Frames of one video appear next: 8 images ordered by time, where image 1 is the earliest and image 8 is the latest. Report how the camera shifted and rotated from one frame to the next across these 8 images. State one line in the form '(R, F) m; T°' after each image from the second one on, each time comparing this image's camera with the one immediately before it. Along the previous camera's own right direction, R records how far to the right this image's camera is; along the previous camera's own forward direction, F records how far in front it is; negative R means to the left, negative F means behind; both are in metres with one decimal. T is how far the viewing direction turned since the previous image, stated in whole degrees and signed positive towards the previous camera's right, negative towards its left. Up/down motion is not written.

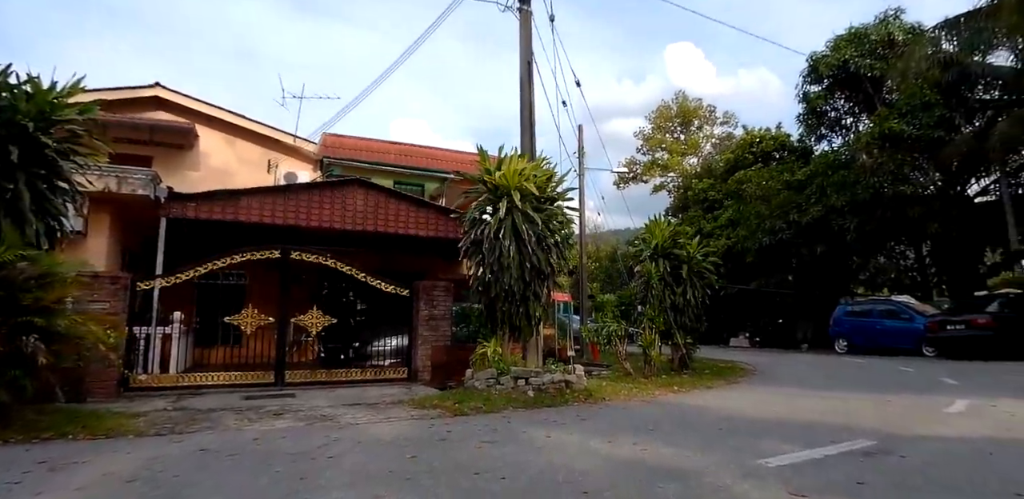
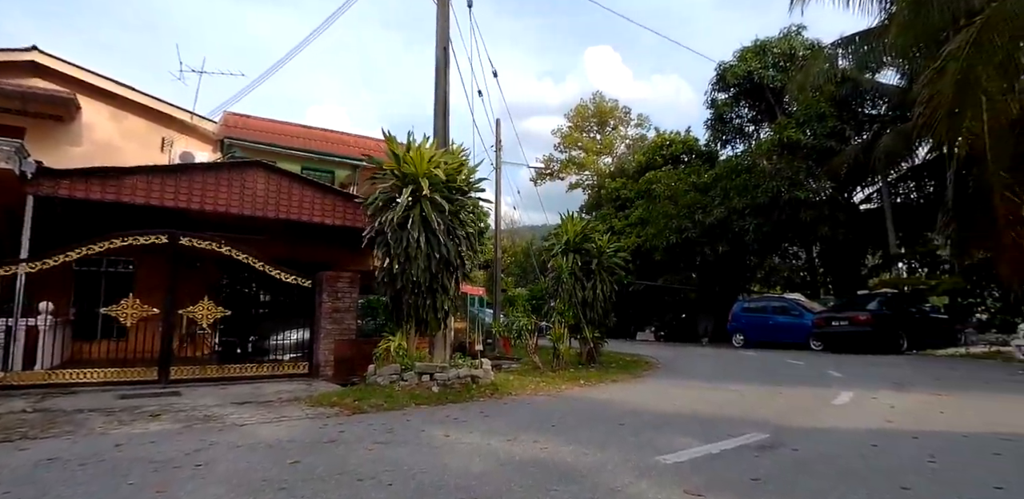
(+0.3, +0.6) m; +8°
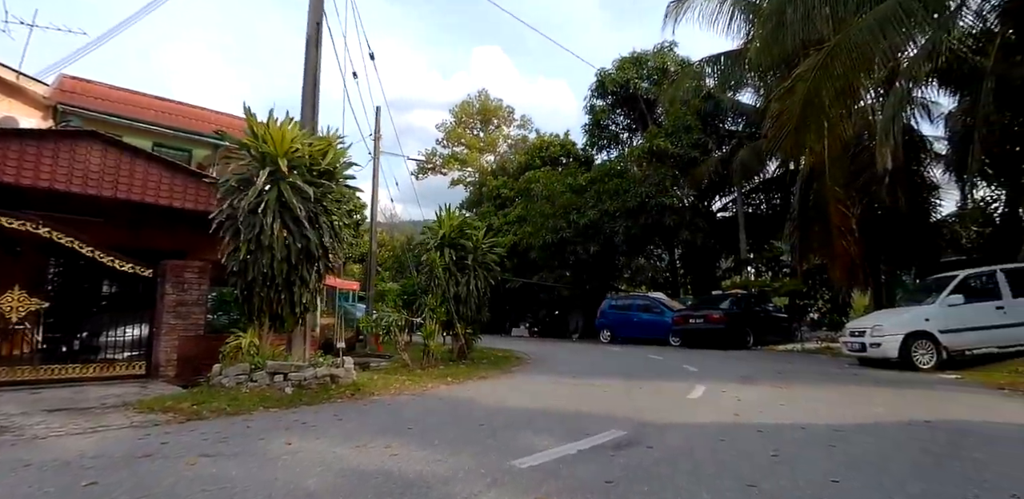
(+0.3, +0.6) m; +12°
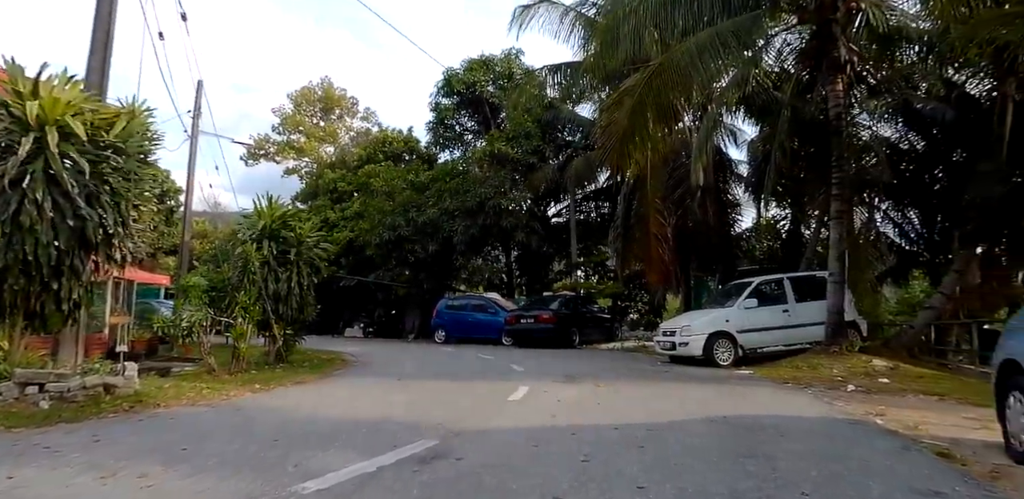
(+0.4, +0.6) m; +16°
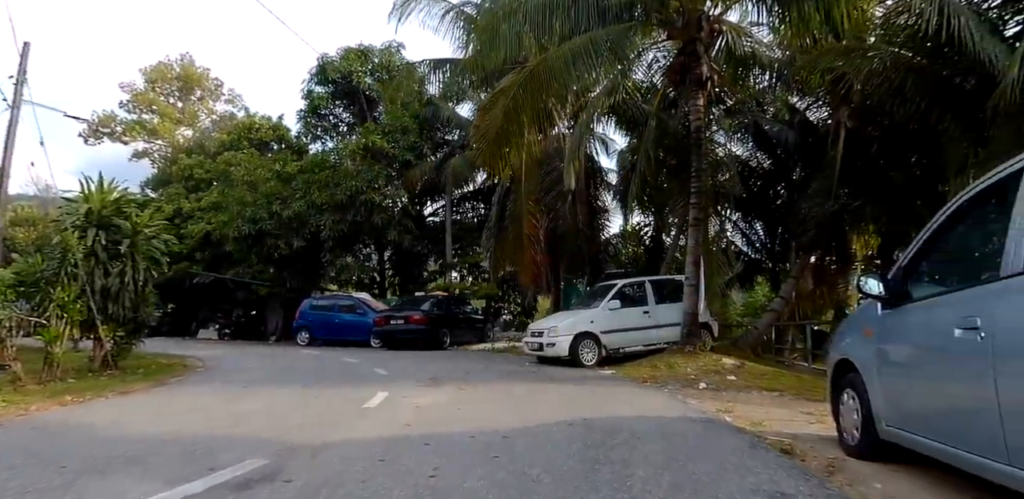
(+0.2, +0.4) m; +12°
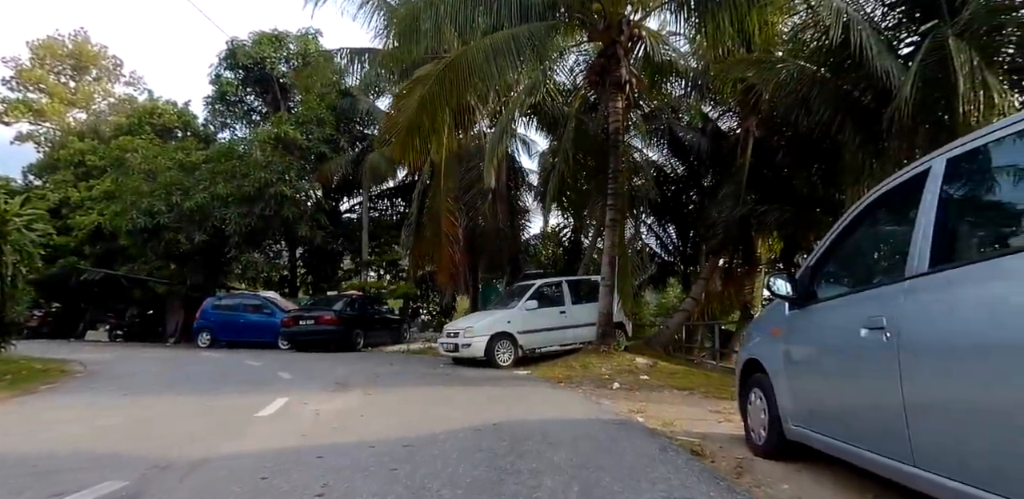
(+0.1, +0.3) m; +8°
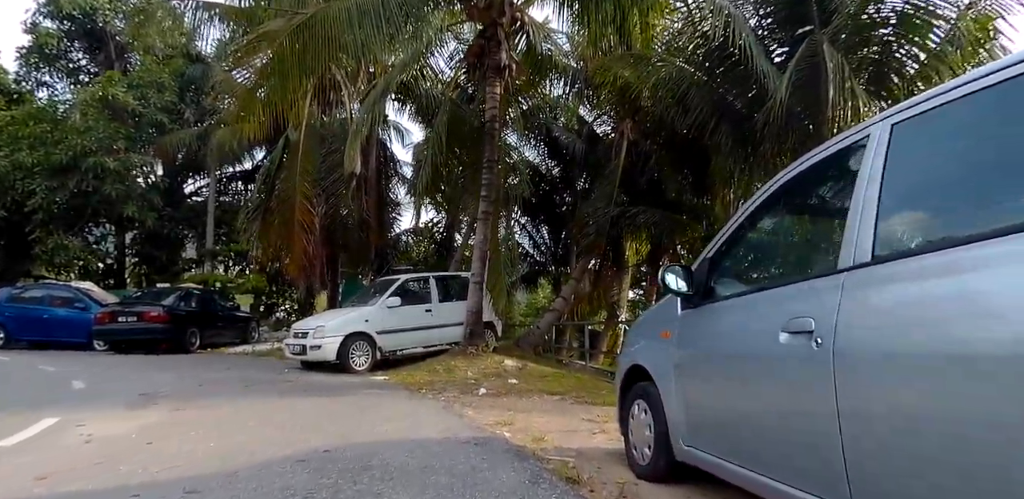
(+0.2, +0.8) m; +12°
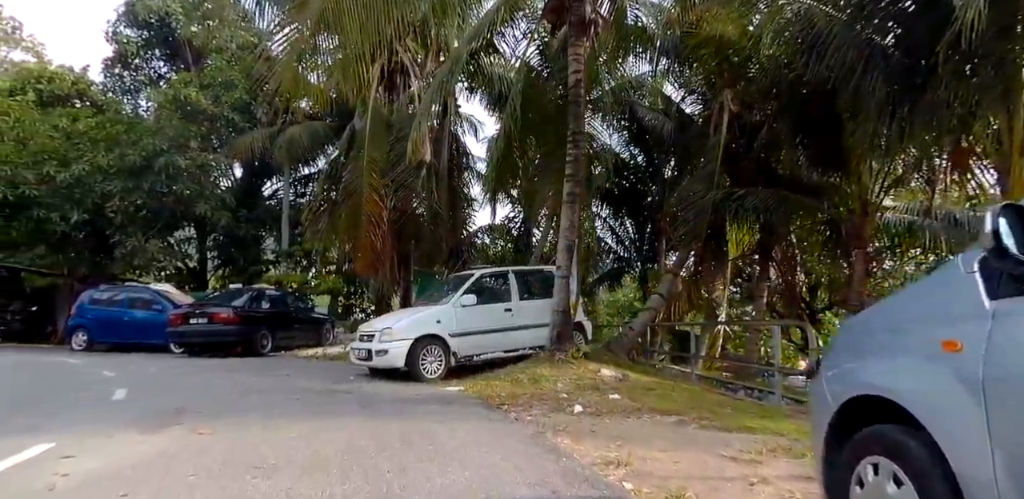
(-0.2, +1.4) m; -7°
